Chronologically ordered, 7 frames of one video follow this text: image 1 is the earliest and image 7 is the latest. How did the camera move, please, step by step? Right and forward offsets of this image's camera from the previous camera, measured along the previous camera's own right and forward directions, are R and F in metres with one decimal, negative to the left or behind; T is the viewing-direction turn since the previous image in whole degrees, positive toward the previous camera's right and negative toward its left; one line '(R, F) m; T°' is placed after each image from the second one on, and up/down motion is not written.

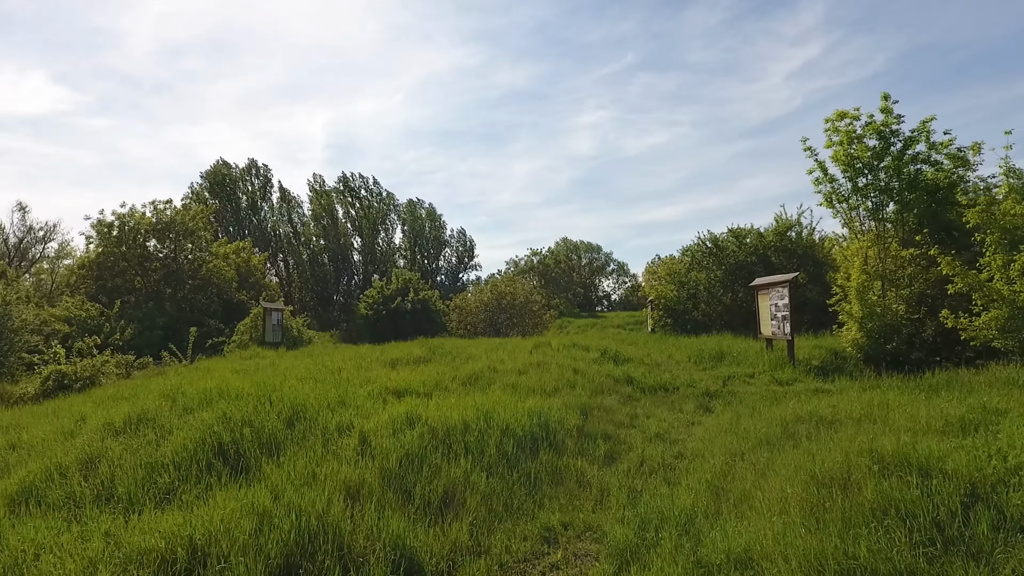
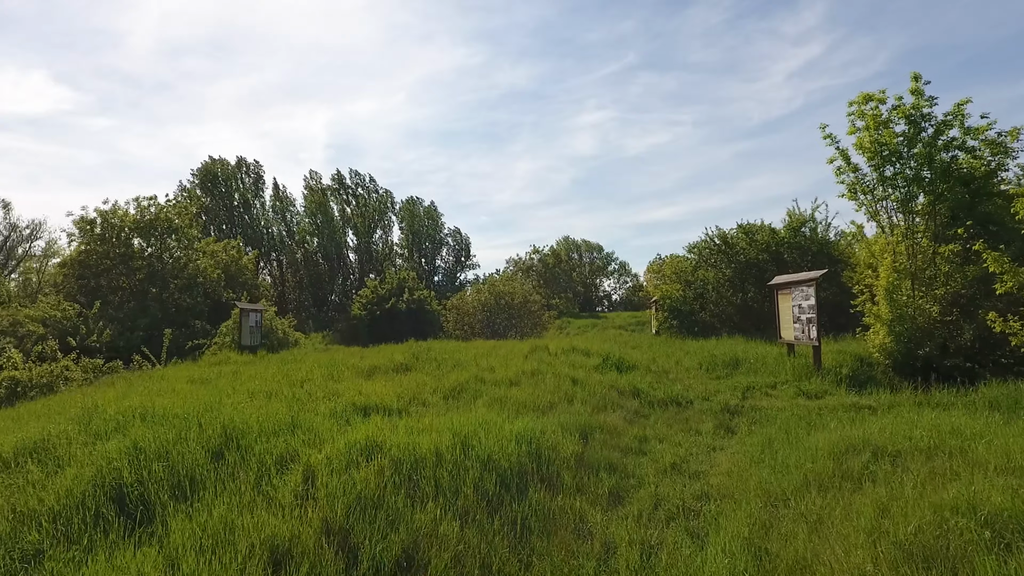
(+0.1, +1.2) m; 0°
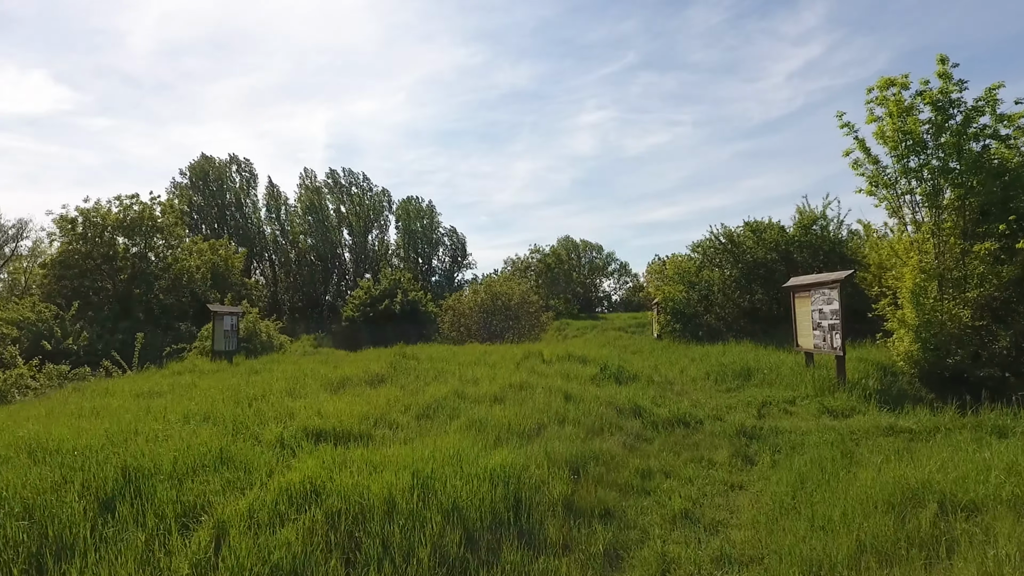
(+0.2, +1.0) m; 0°
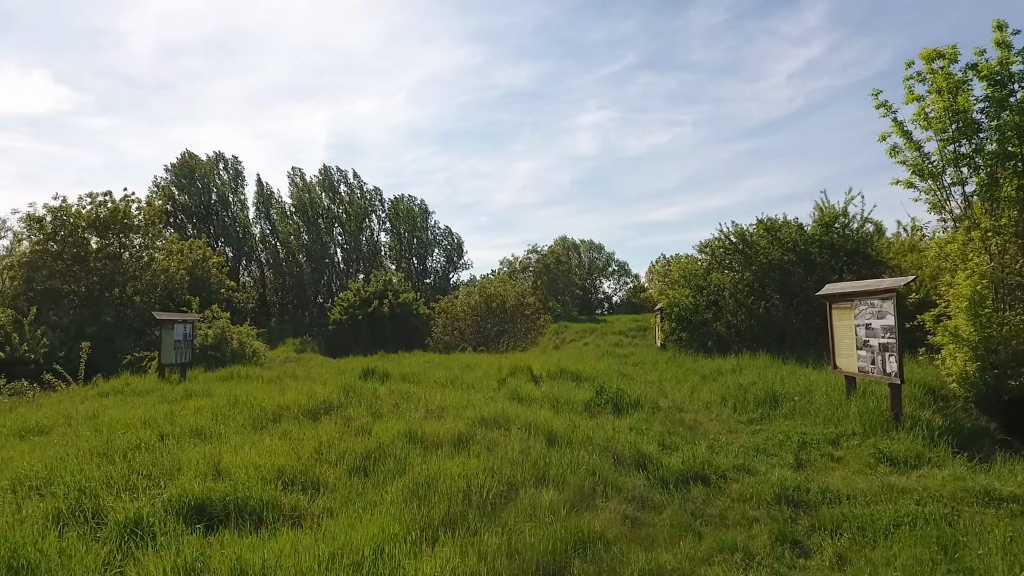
(+0.3, +1.7) m; 0°
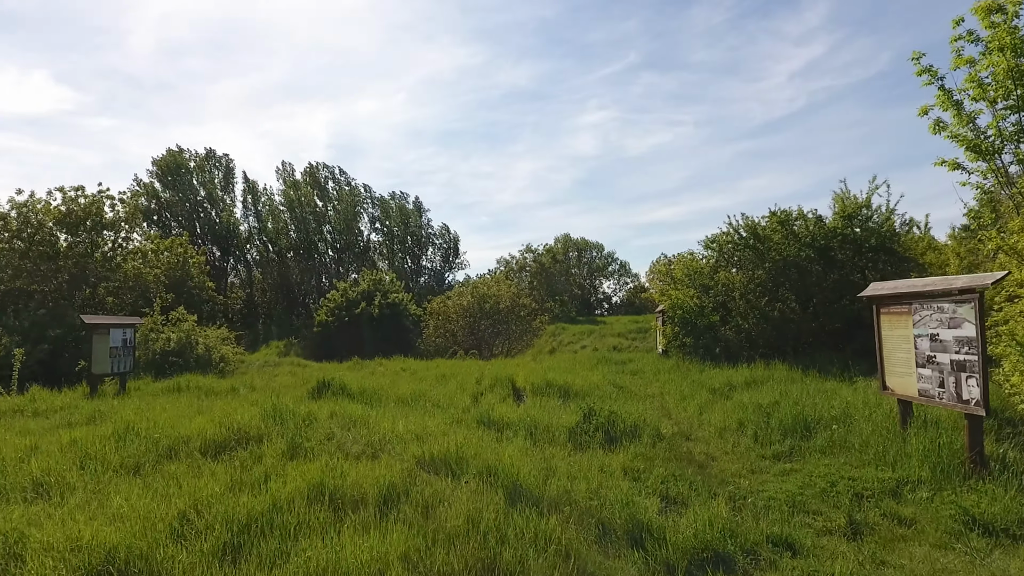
(+0.4, +1.6) m; 0°
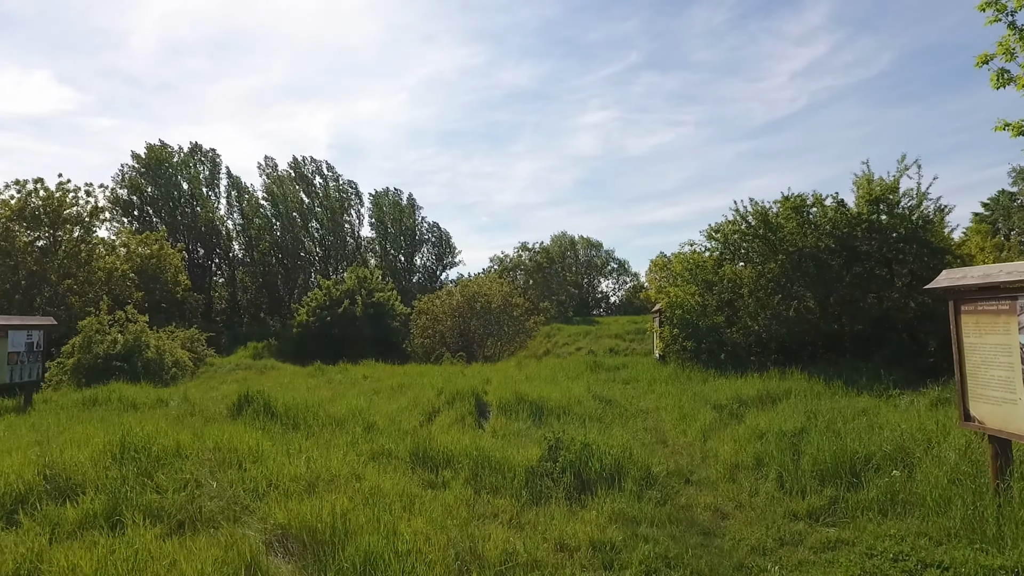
(+0.5, +1.8) m; 0°
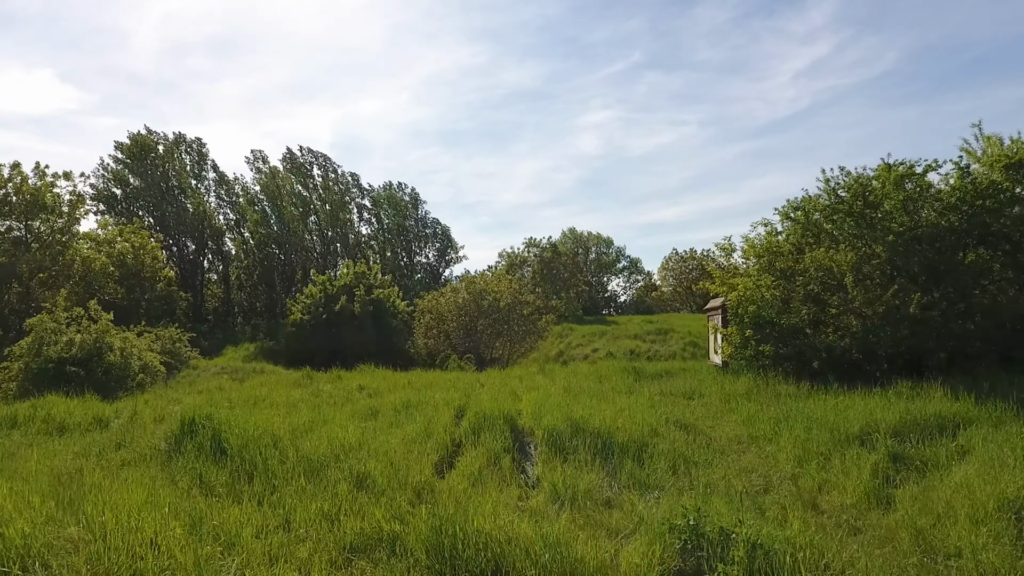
(-0.5, +2.4) m; 0°
